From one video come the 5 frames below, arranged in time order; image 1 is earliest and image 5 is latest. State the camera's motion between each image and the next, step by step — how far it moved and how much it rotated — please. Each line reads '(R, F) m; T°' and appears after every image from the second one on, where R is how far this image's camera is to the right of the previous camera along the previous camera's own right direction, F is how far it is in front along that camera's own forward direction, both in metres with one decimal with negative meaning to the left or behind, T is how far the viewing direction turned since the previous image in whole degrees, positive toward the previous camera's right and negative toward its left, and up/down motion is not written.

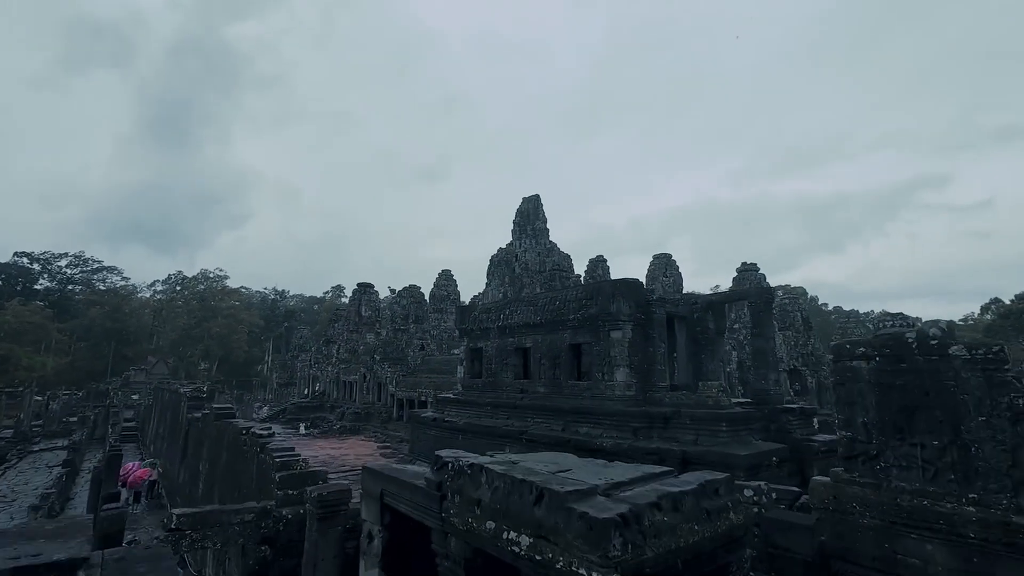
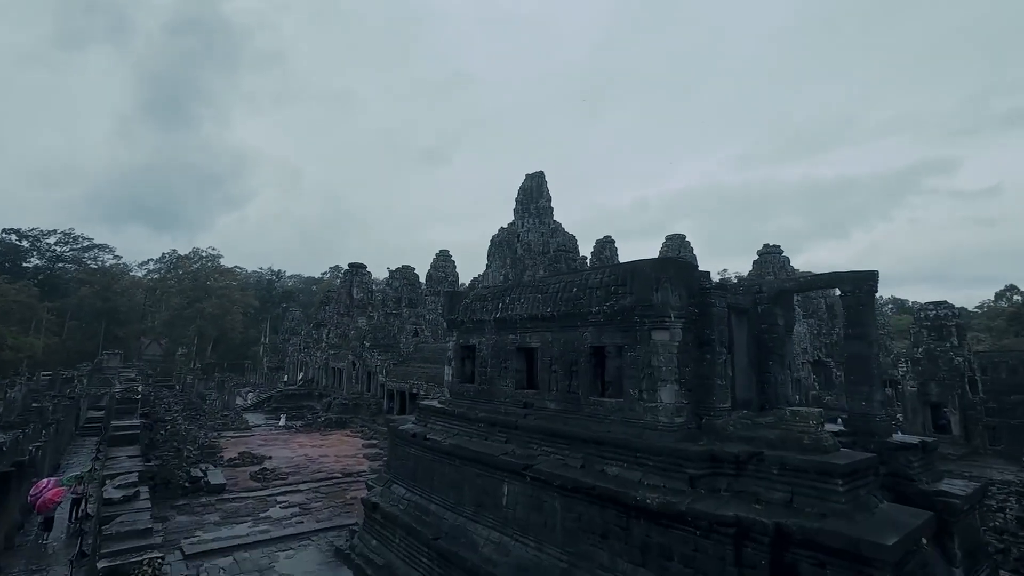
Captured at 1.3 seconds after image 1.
(0.0, +2.0) m; 0°
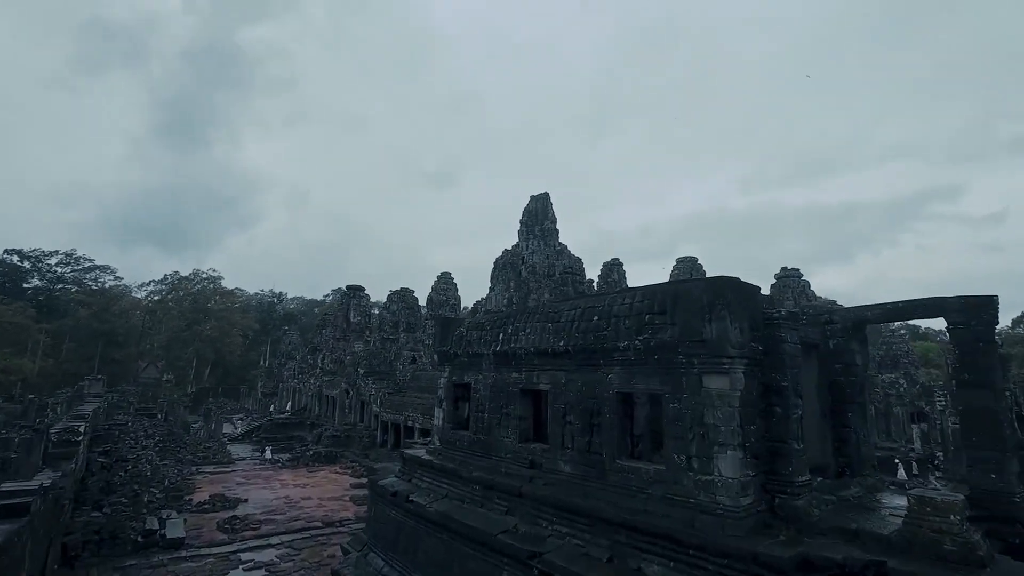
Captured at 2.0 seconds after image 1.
(0.0, +1.2) m; 0°
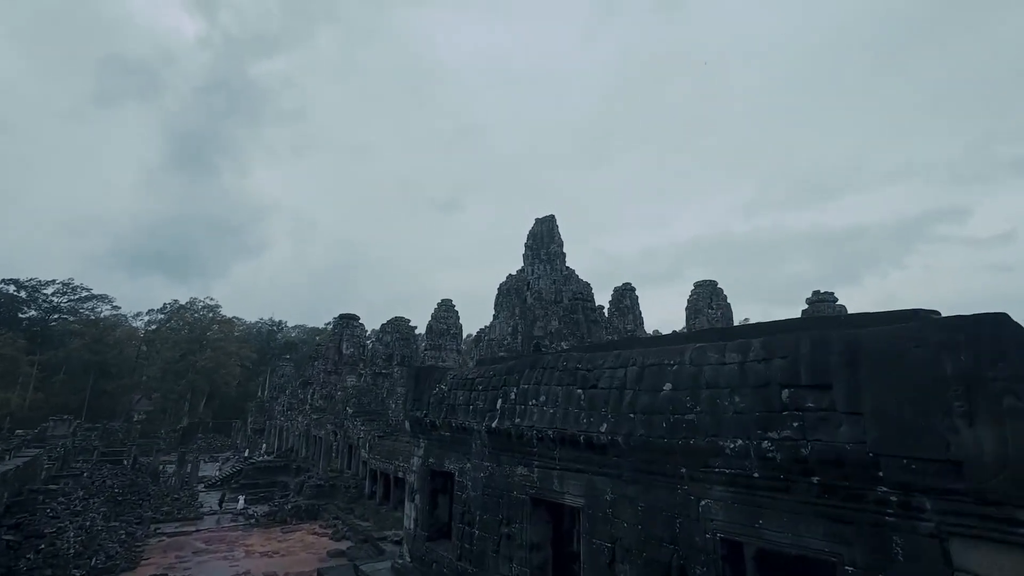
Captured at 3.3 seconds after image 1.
(0.0, +2.0) m; -1°
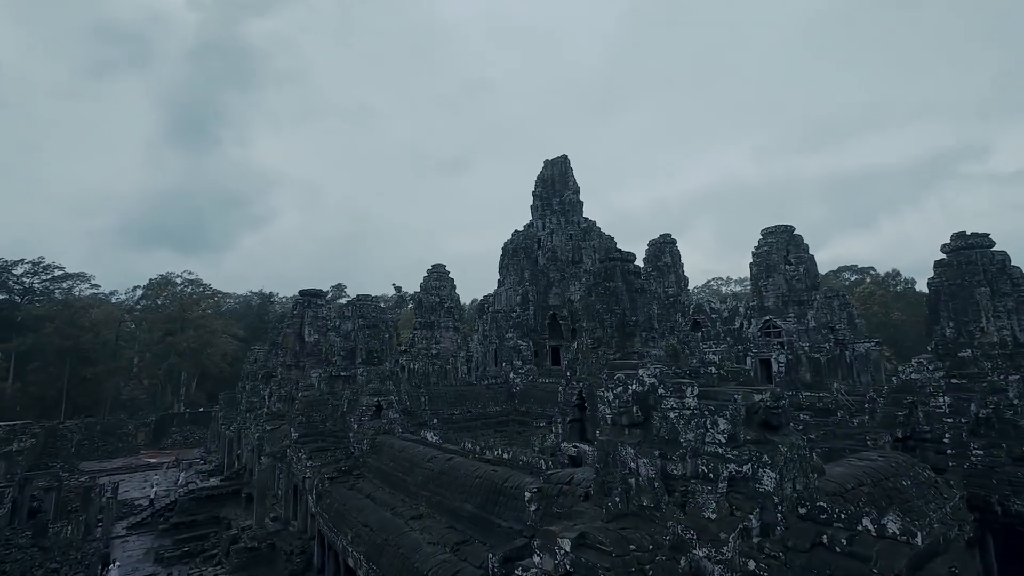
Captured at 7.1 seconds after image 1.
(0.0, +6.0) m; -1°
